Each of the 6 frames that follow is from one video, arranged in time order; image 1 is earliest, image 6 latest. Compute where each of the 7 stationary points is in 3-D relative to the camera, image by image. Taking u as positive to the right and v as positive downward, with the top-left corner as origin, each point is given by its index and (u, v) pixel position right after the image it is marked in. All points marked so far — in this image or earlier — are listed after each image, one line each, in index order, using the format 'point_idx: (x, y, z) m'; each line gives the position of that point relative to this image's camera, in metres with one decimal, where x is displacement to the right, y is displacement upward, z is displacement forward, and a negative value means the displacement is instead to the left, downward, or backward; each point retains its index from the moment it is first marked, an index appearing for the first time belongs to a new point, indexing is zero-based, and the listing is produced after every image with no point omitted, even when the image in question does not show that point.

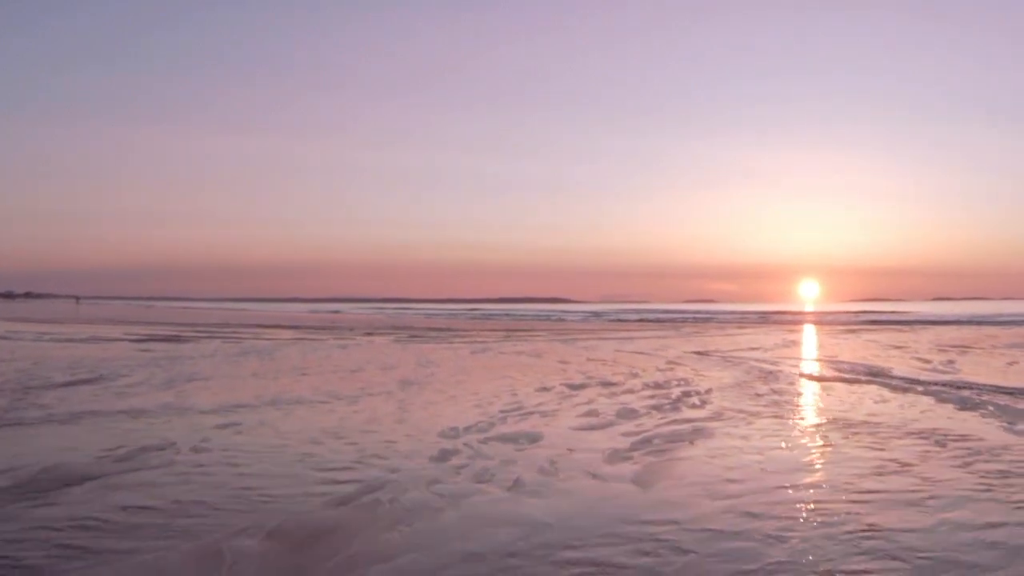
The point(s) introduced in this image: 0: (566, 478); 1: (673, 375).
0: (+0.5, -1.6, +7.2) m
1: (+3.7, -2.0, +19.7) m
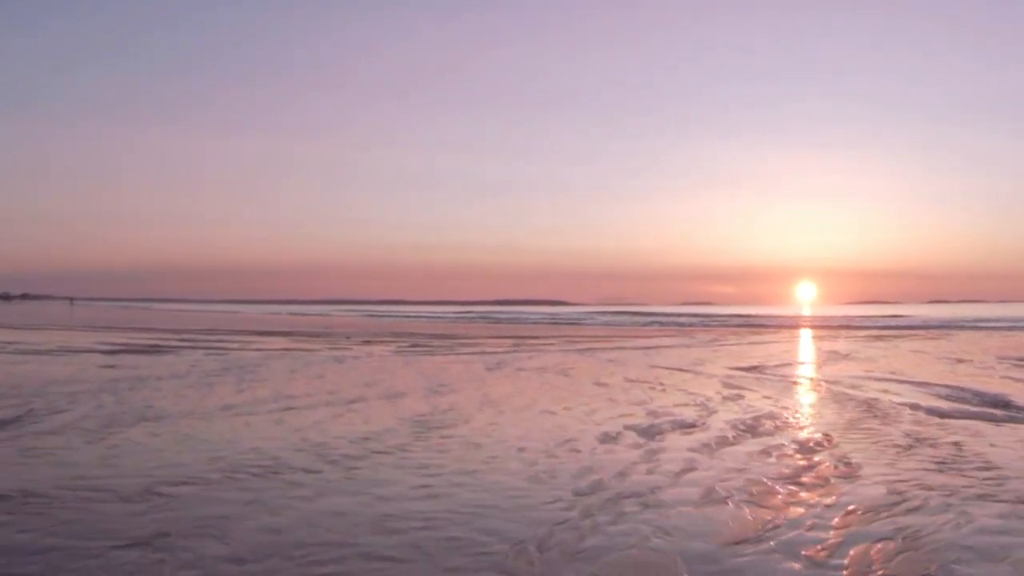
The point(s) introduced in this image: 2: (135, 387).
0: (+1.2, -1.7, +3.2) m
1: (+4.4, -2.2, +15.7) m
2: (-8.2, -2.1, +19.1) m
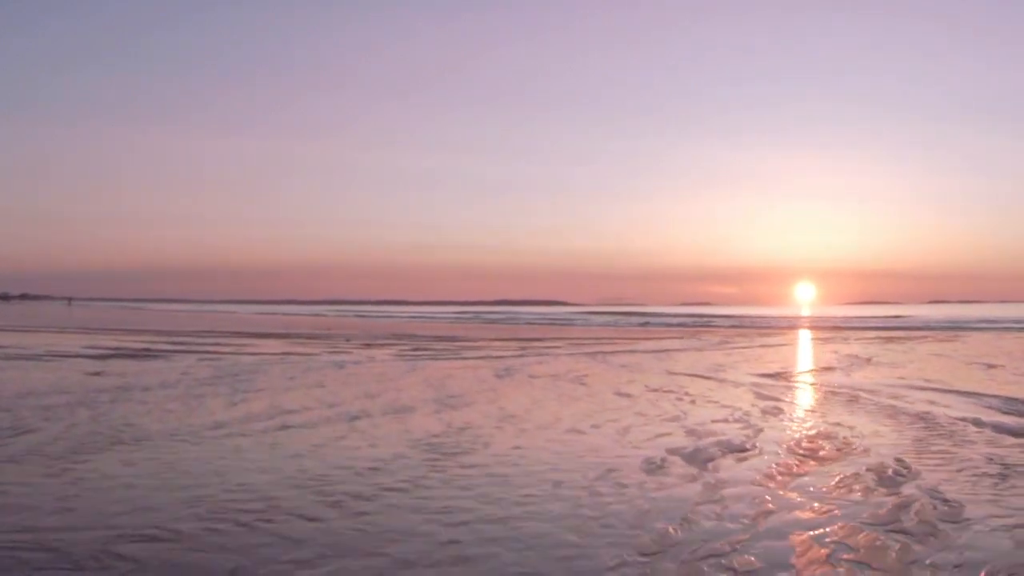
0: (+1.6, -1.8, +1.6) m
1: (+4.7, -2.3, +14.1) m
2: (-7.8, -2.2, +17.5) m
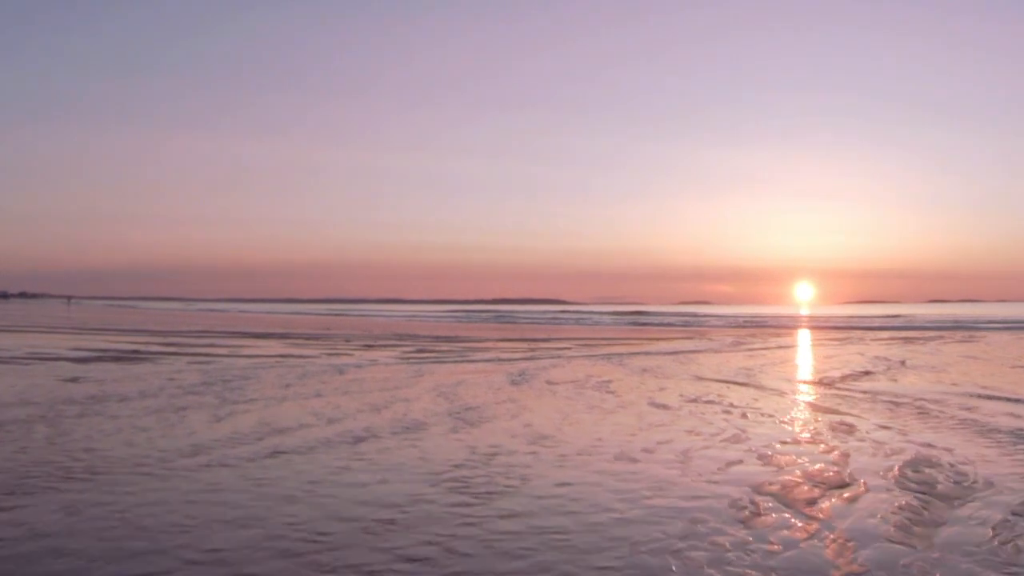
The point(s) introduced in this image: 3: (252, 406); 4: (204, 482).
0: (+2.0, -1.8, -0.6) m
1: (+5.2, -2.3, +11.8) m
2: (-7.4, -2.1, +15.2) m
3: (-4.7, -2.1, +15.7) m
4: (-3.1, -2.0, +8.9) m
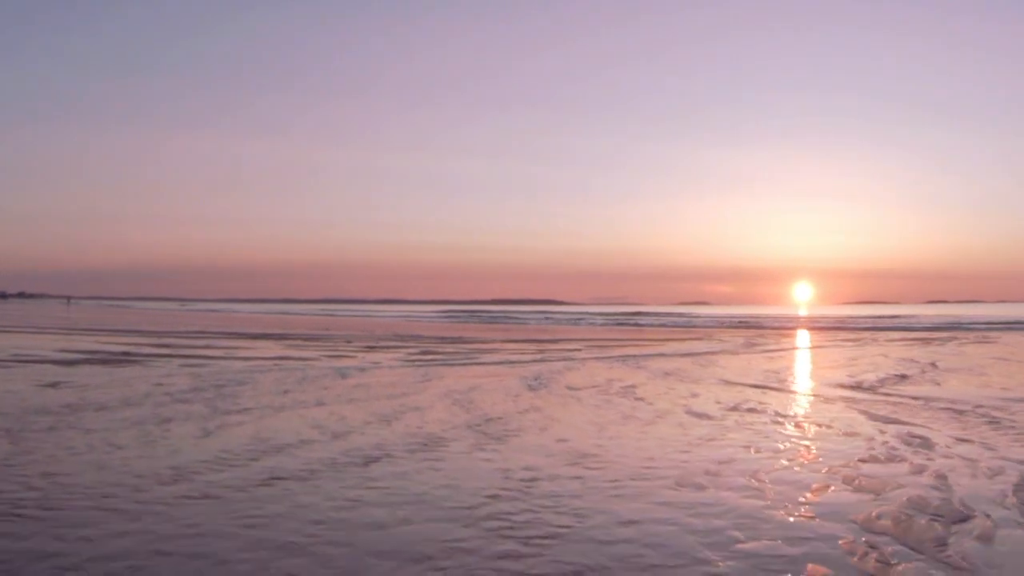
0: (+2.5, -1.7, -2.4) m
1: (+5.7, -2.2, +10.1) m
2: (-6.9, -2.1, +13.4) m
3: (-4.2, -2.1, +14.0) m
4: (-2.7, -1.9, +7.1) m
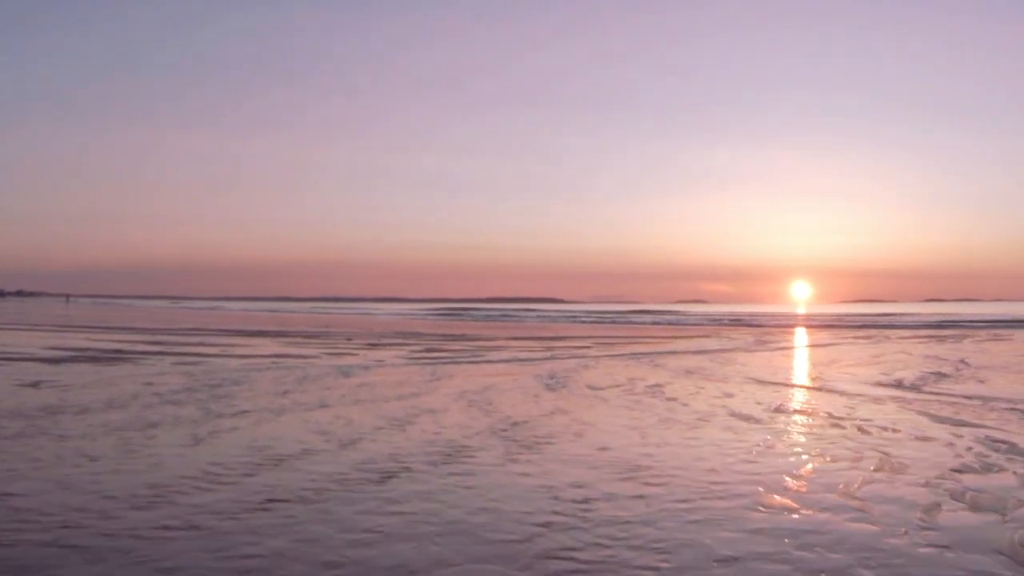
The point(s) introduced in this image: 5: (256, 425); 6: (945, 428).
0: (+2.9, -1.5, -4.0) m
1: (+6.1, -2.0, +8.5) m
2: (-6.5, -1.9, +11.8) m
3: (-3.8, -1.9, +12.3) m
4: (-2.3, -1.7, +5.5) m
5: (-3.5, -1.9, +12.0) m
6: (+6.9, -2.2, +13.9) m
